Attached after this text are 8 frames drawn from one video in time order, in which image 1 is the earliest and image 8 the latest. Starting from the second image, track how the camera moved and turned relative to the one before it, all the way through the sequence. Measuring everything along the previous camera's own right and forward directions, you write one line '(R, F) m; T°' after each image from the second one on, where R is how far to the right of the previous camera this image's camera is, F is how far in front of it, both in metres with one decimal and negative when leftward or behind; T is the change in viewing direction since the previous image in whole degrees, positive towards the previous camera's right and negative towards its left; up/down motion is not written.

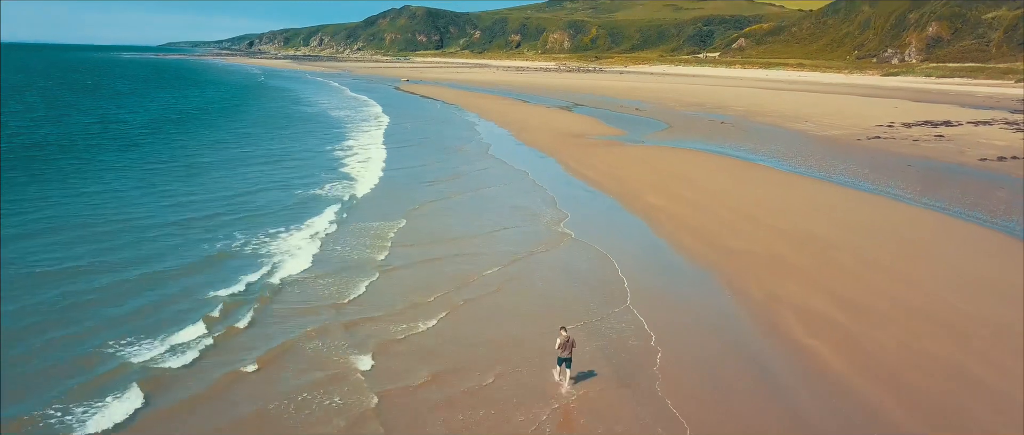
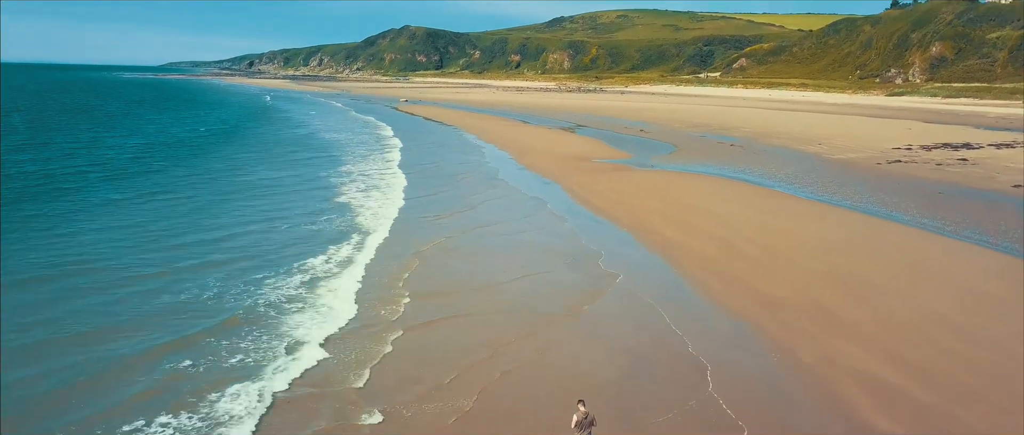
(-0.1, +0.9) m; 0°
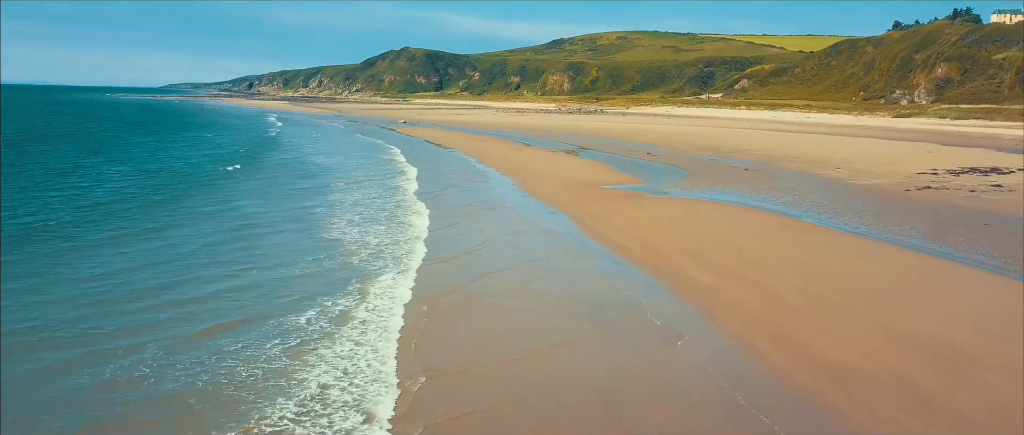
(-0.1, +1.2) m; 0°
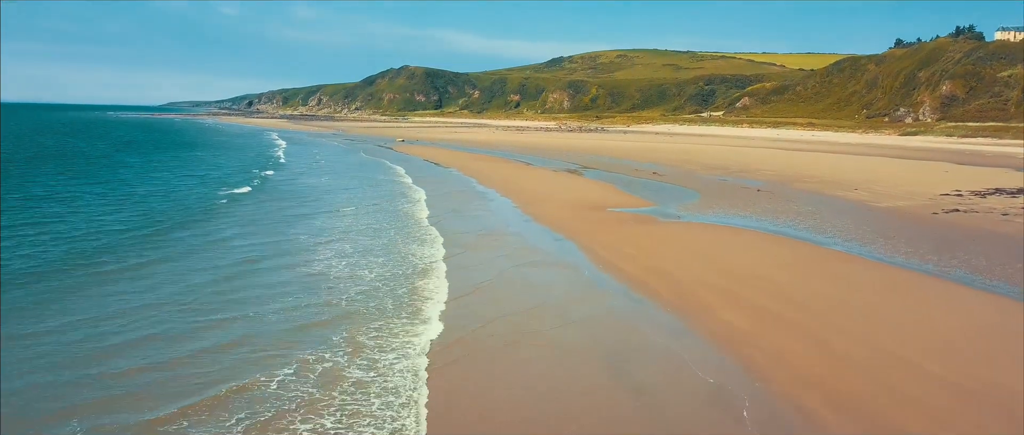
(-0.1, +1.0) m; 0°
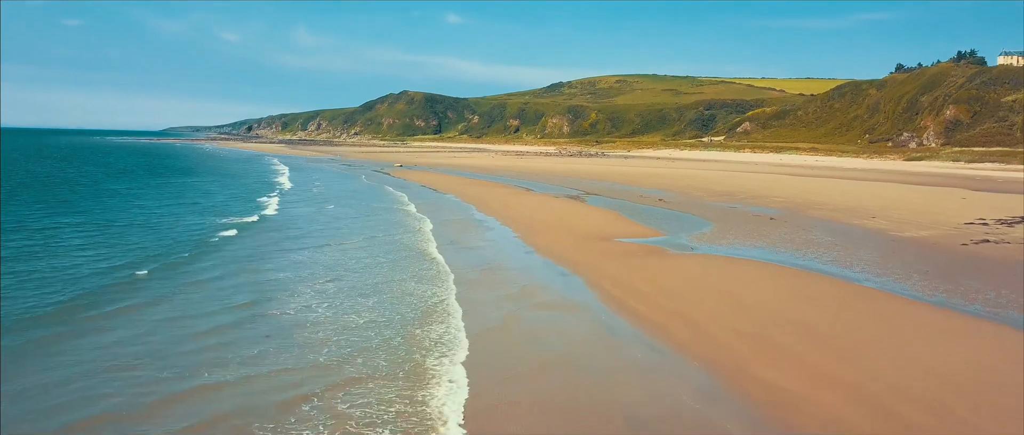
(0.0, +1.0) m; 0°
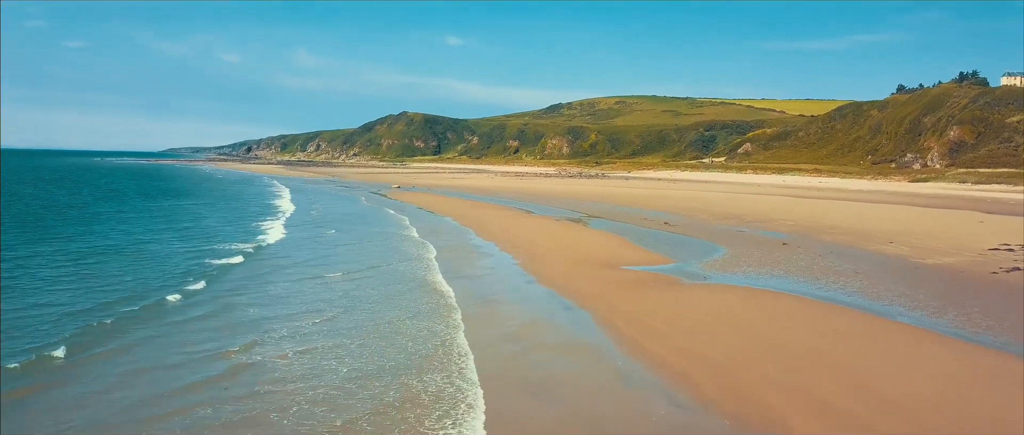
(0.0, +0.9) m; 0°
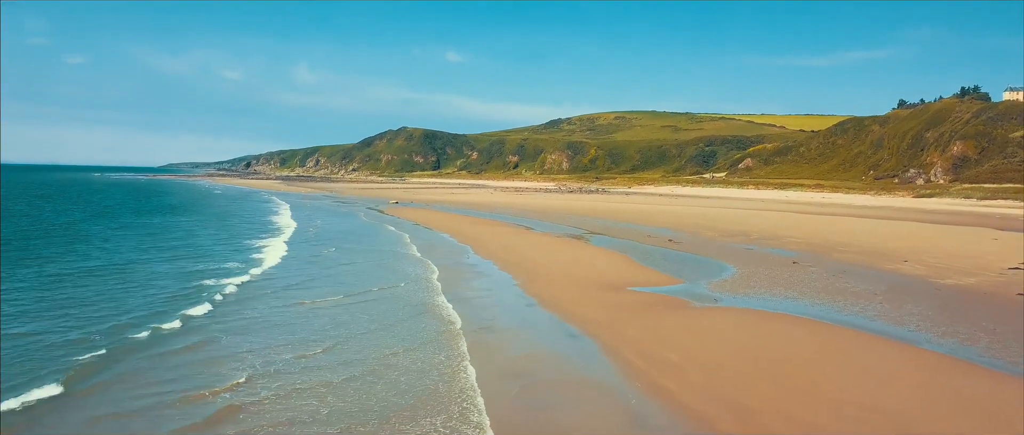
(0.0, +0.7) m; 0°
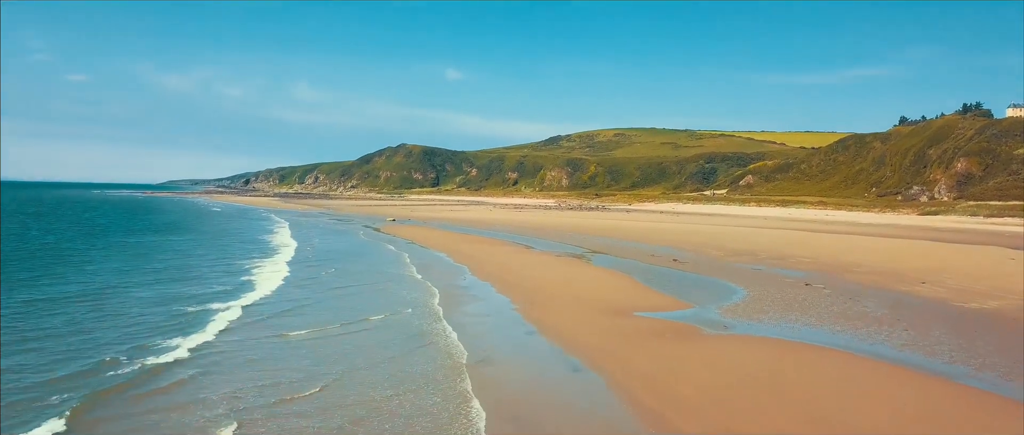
(0.0, +0.8) m; 0°
